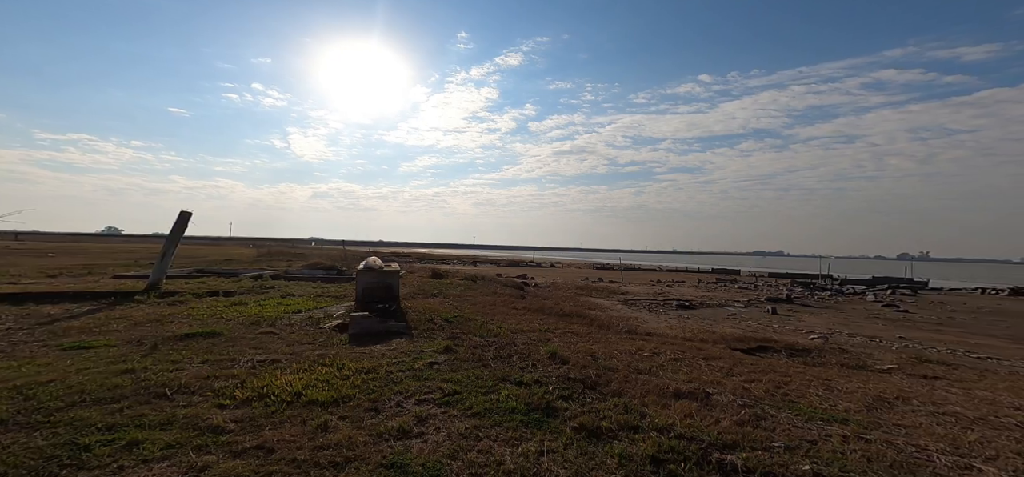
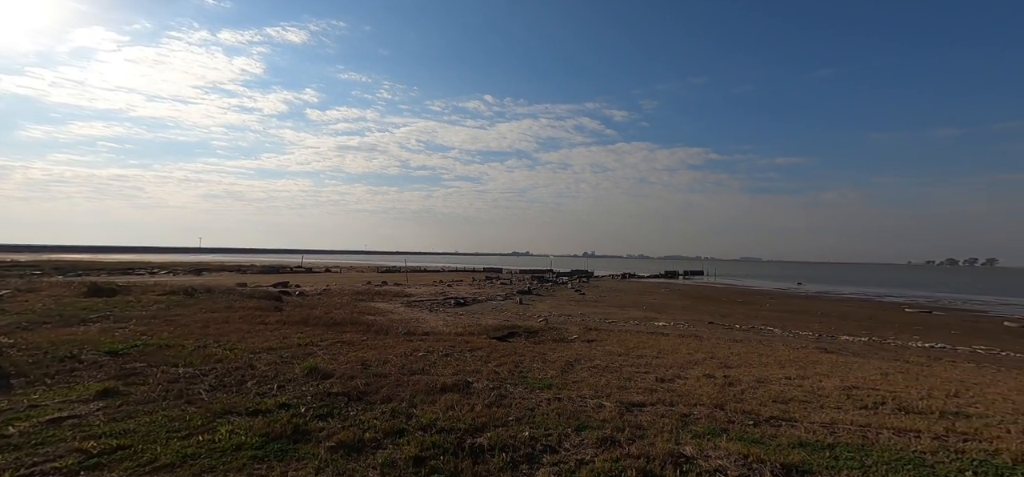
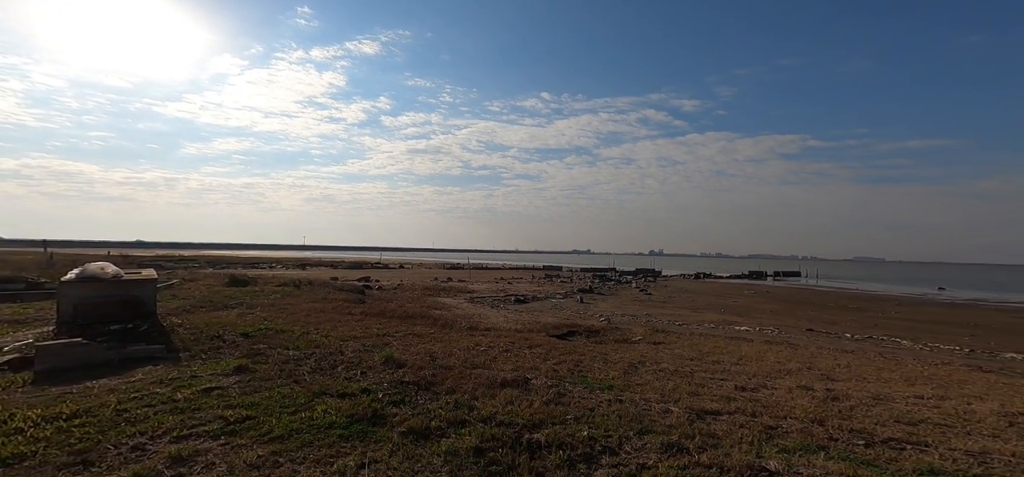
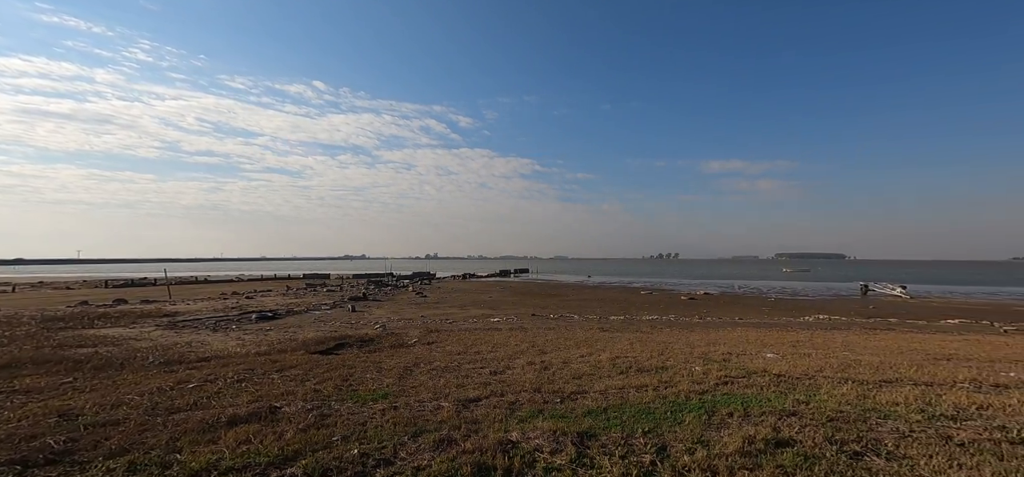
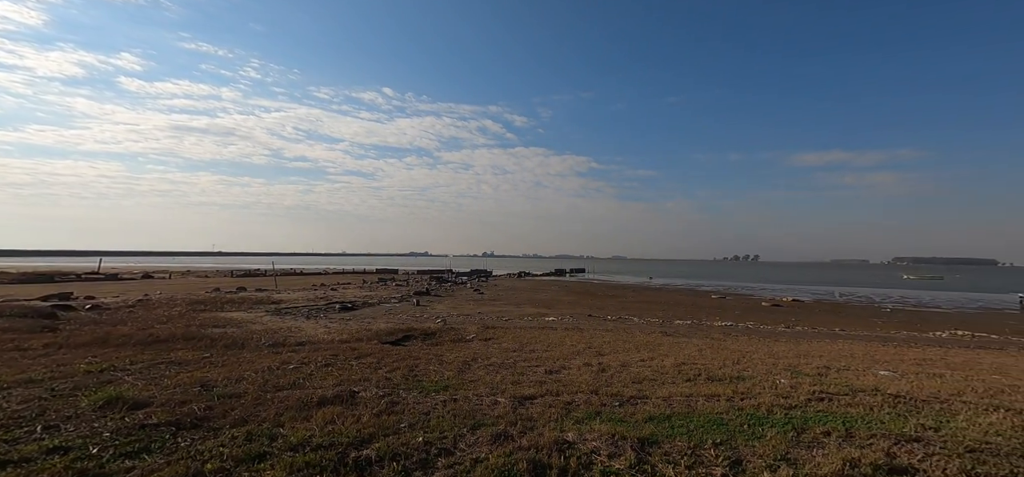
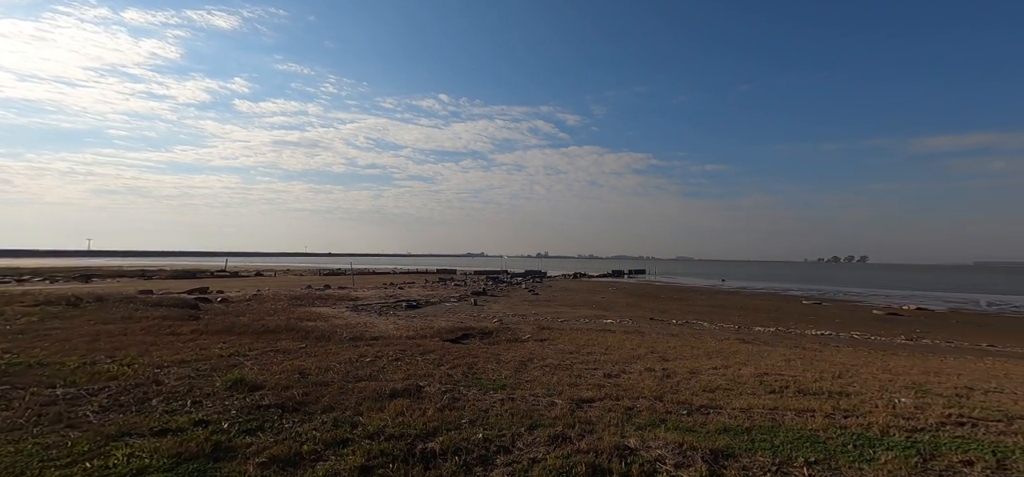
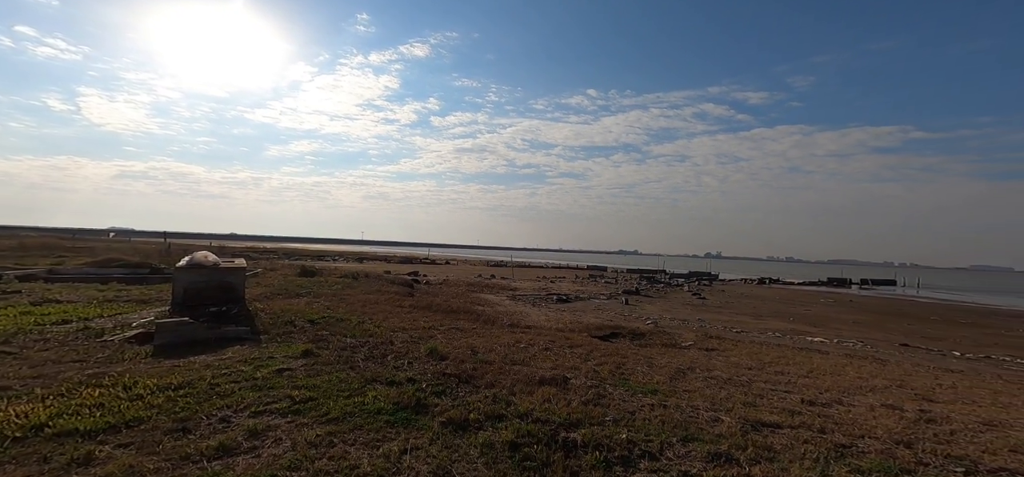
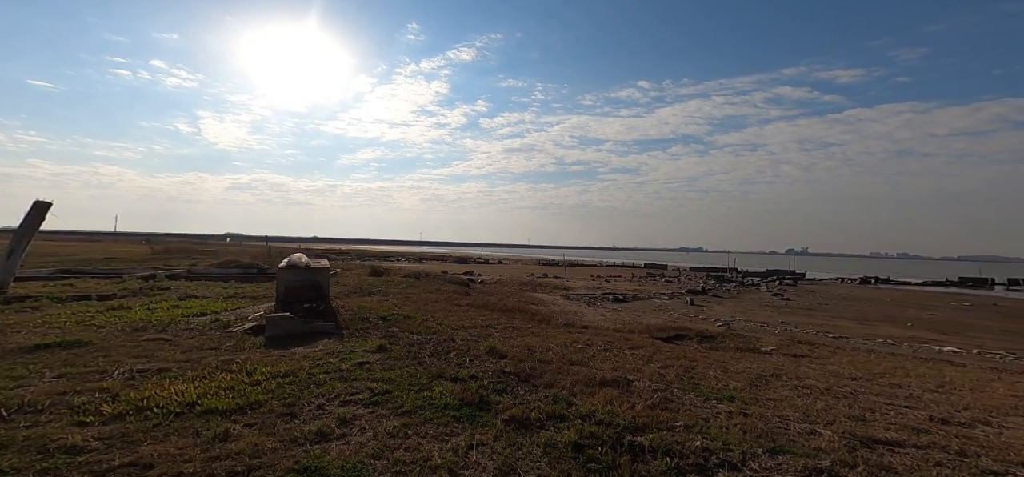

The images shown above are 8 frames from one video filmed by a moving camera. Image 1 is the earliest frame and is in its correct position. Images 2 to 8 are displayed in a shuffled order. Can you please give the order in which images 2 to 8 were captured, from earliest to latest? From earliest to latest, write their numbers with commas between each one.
8, 7, 3, 2, 6, 5, 4
